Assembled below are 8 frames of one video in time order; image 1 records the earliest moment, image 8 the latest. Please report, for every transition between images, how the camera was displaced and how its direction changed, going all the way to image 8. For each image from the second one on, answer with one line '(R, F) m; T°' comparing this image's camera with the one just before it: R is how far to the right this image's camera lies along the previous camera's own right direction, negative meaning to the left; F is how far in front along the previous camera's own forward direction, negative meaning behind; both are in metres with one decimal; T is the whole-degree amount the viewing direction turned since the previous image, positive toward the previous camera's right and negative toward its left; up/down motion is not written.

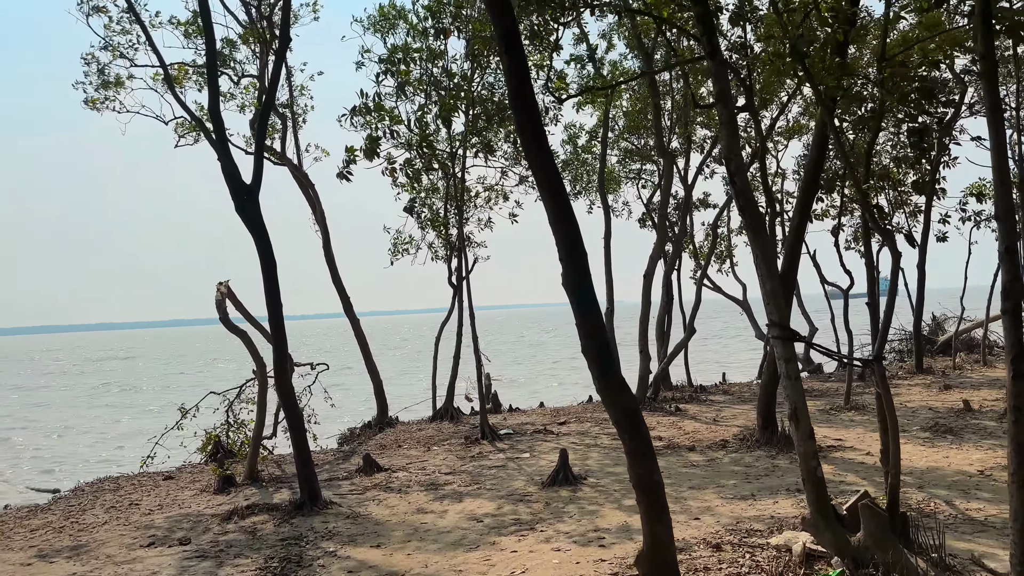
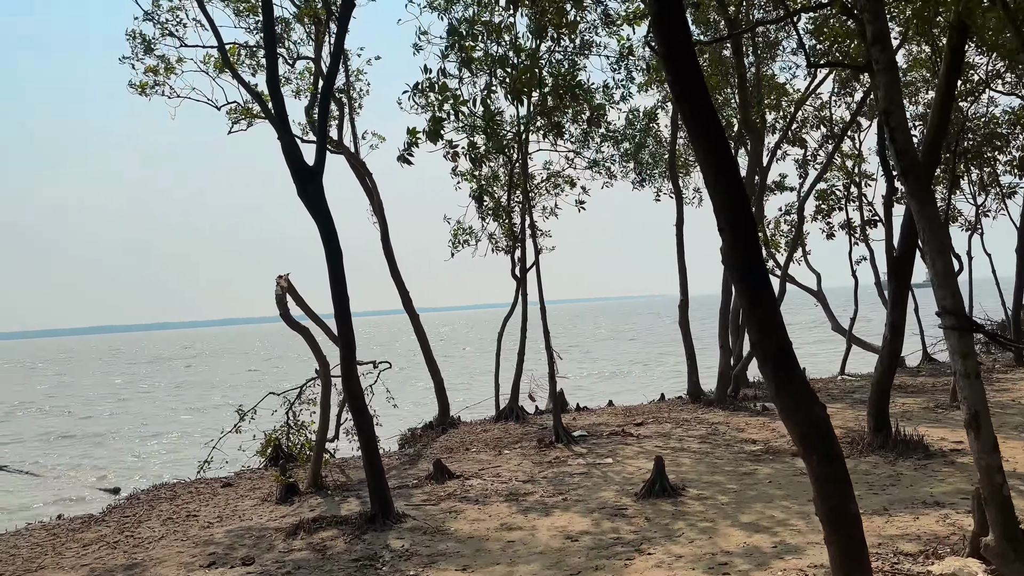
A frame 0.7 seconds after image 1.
(-0.4, +0.8) m; -3°
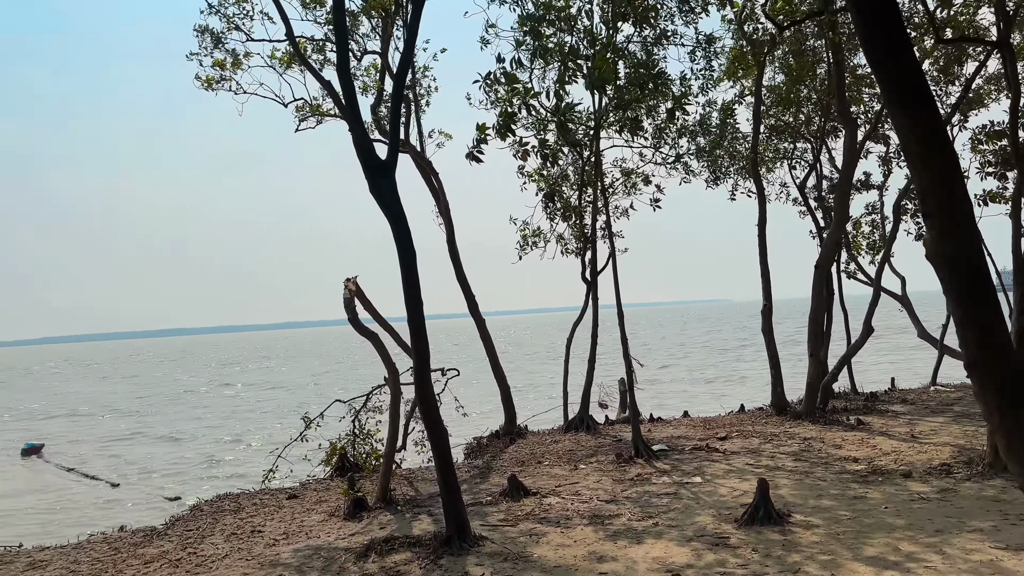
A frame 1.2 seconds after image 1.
(-0.3, +0.6) m; -4°
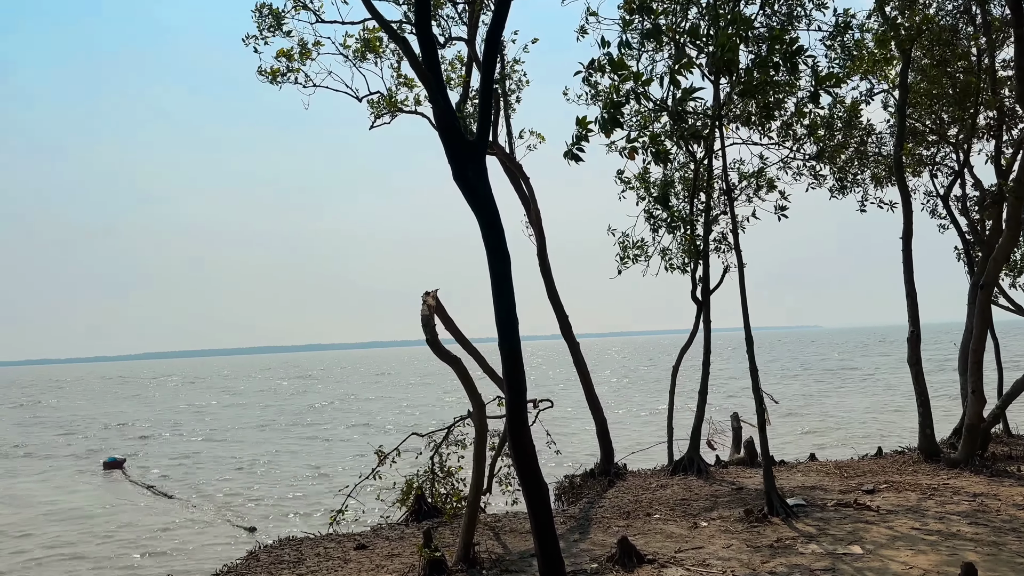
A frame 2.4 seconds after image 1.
(-0.3, +1.4) m; -6°
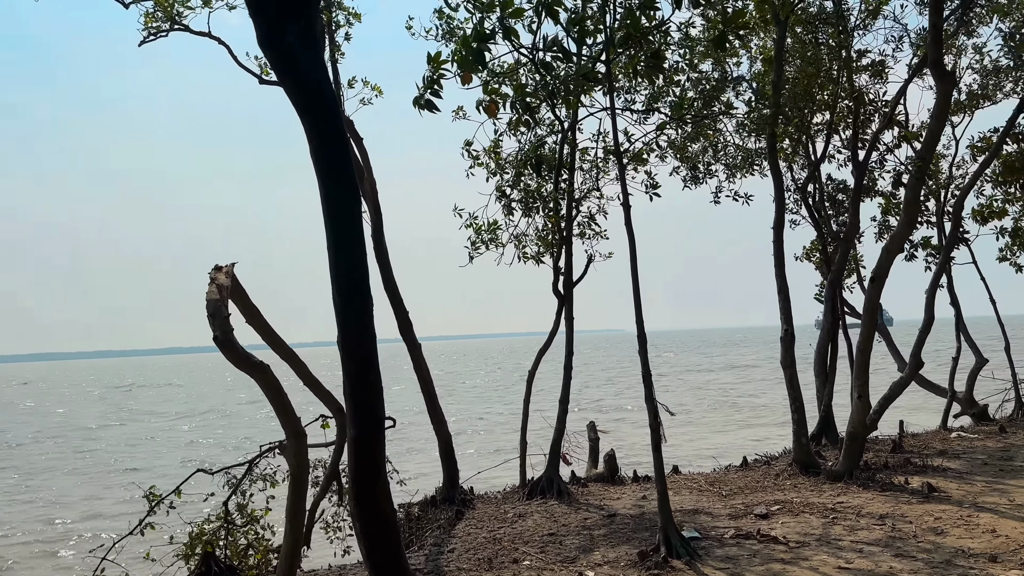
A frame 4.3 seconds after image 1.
(-0.1, +1.9) m; +13°
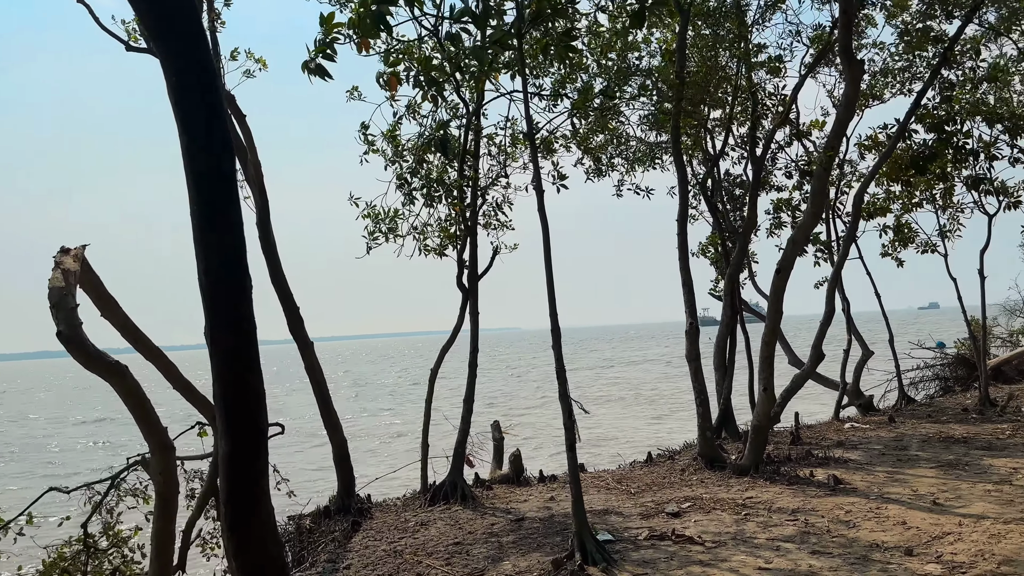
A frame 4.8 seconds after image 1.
(-0.1, +0.5) m; +7°
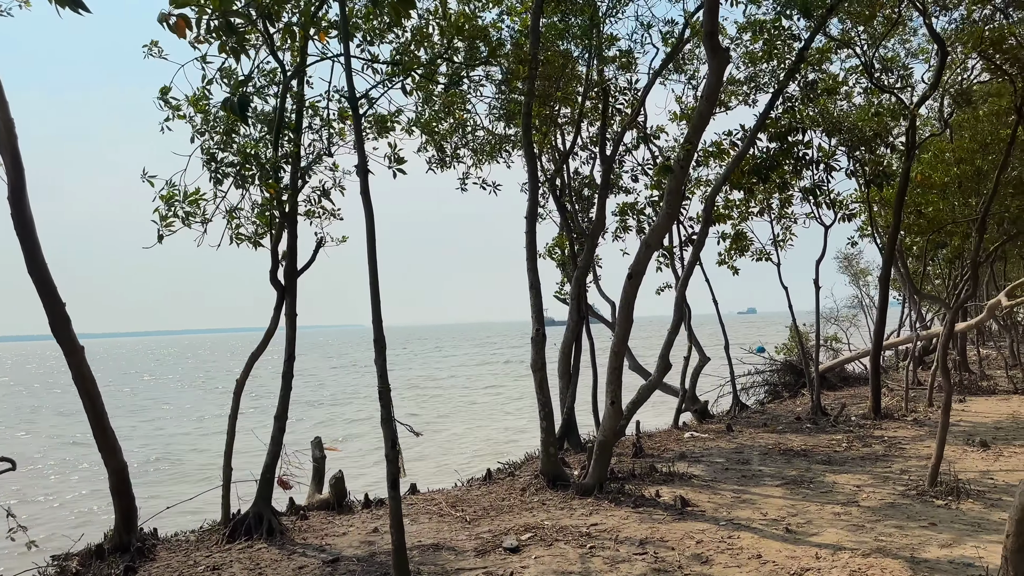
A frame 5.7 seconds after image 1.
(+0.2, +1.0) m; +11°
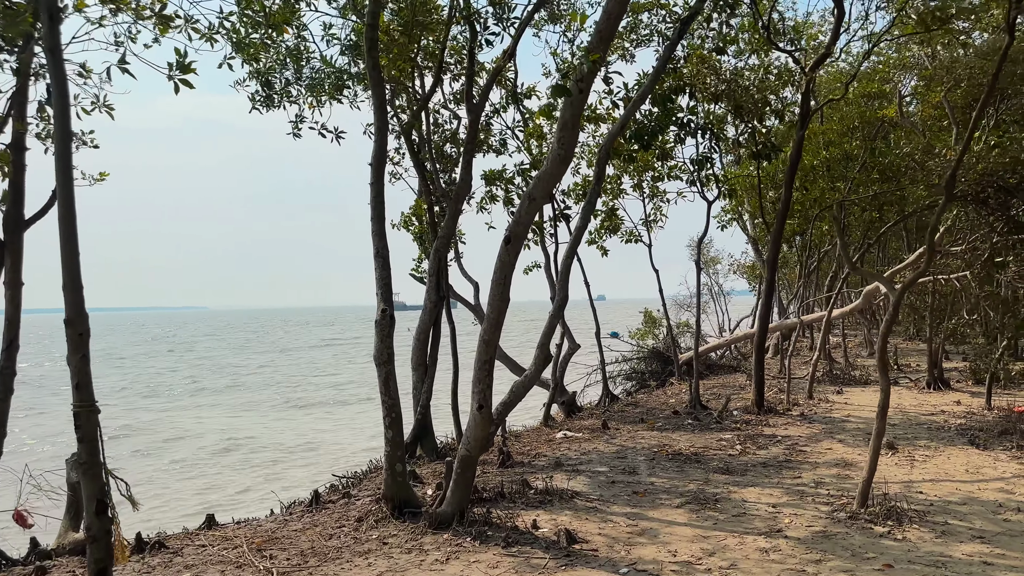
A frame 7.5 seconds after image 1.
(+0.2, +1.9) m; +10°
